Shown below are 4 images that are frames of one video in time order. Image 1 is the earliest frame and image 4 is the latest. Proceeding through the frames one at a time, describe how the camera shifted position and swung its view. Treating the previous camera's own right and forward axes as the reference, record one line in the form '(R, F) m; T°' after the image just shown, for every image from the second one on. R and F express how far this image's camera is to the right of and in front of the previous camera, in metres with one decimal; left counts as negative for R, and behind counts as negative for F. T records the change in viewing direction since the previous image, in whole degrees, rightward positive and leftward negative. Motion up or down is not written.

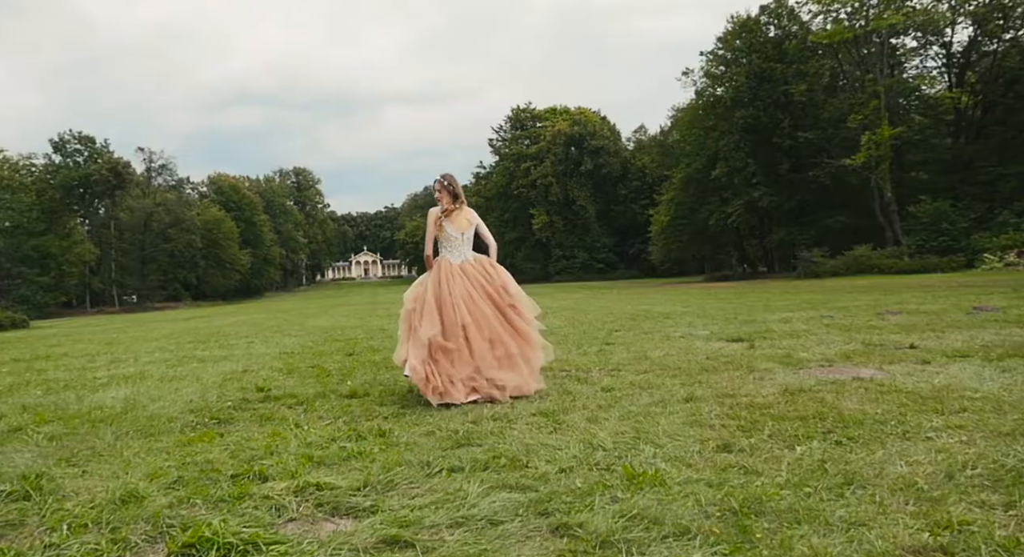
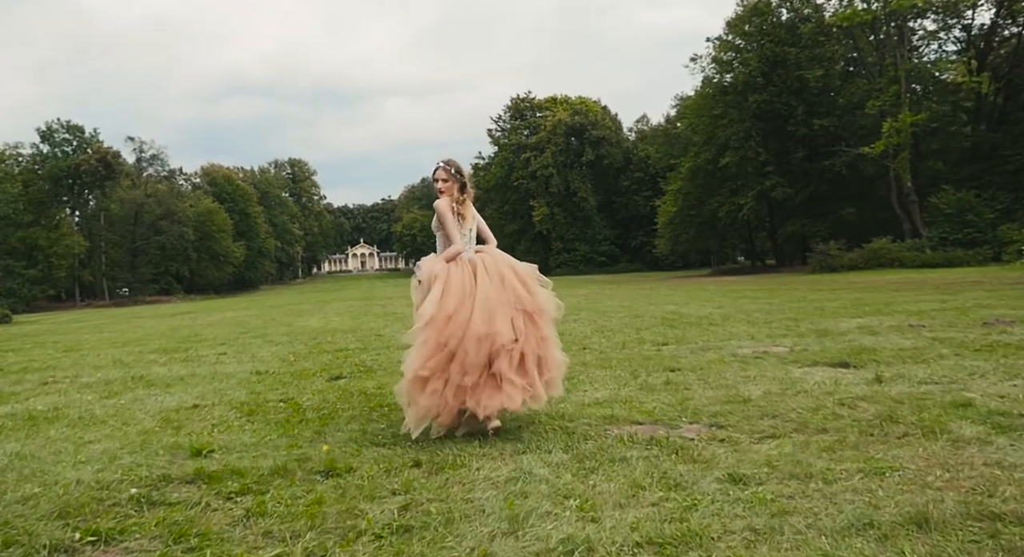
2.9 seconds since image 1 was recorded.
(-0.3, +2.3) m; 0°
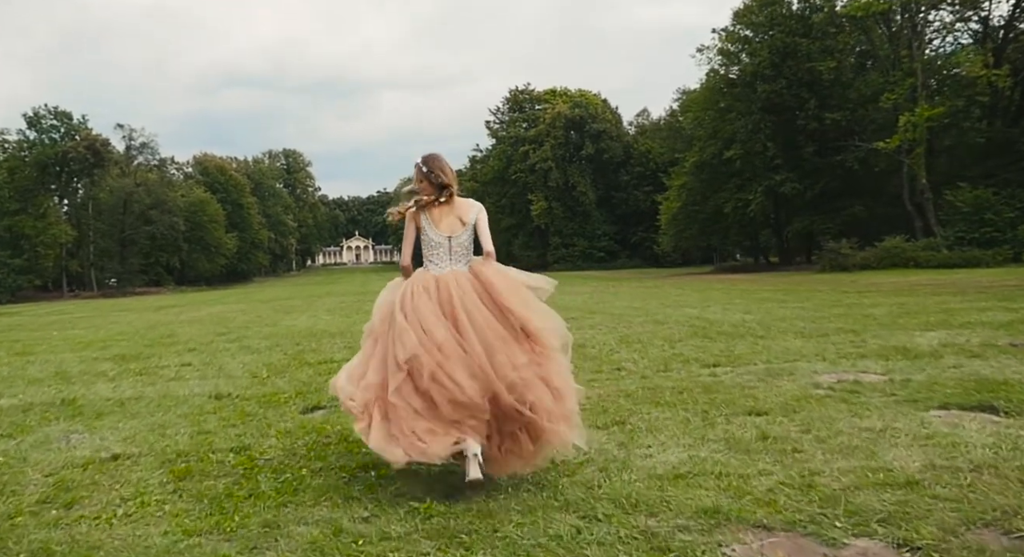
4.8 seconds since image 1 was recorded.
(-0.3, +1.9) m; 0°
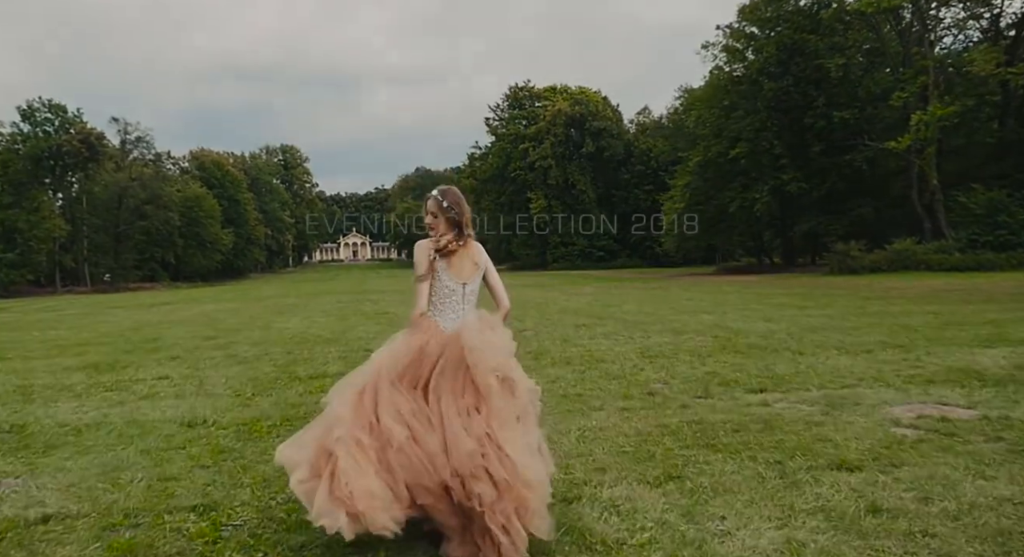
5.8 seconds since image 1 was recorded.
(-0.2, +1.1) m; 0°
